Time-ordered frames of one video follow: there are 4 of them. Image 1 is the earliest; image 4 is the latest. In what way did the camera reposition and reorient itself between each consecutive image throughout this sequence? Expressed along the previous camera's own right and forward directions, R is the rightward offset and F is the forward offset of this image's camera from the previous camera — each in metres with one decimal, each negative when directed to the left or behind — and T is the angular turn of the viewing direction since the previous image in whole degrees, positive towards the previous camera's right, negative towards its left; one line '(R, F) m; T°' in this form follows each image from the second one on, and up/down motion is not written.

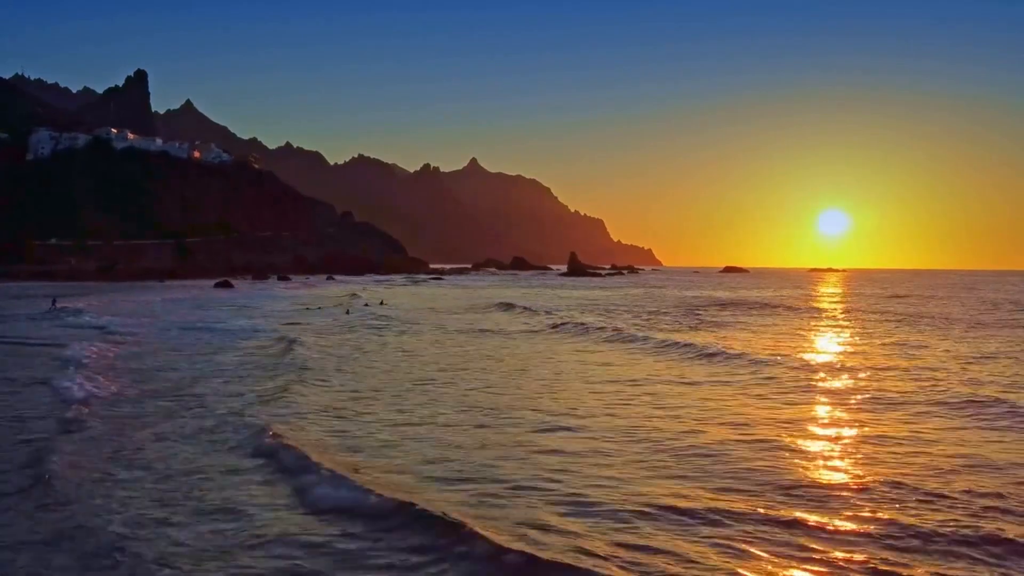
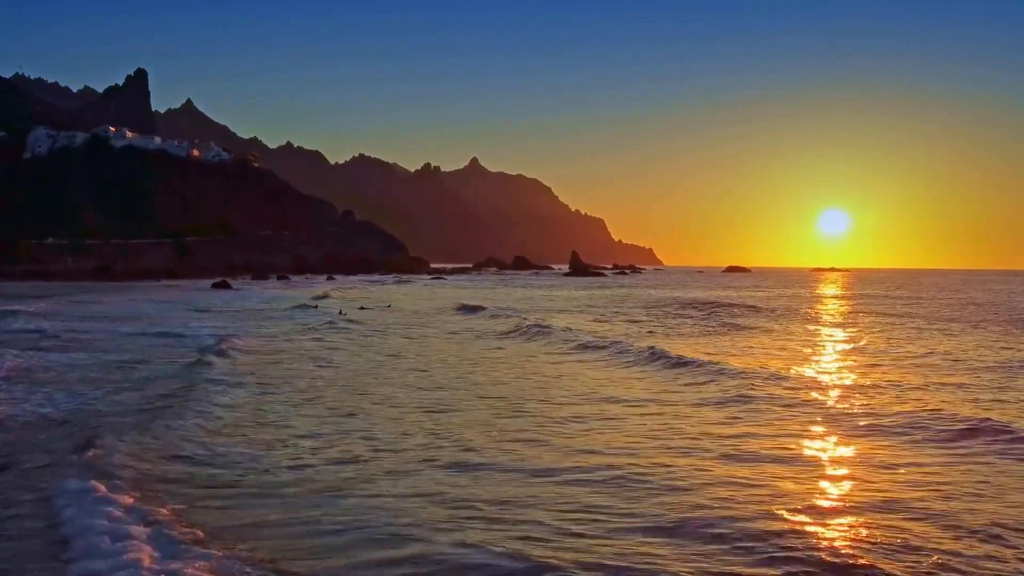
(-0.1, +0.4) m; 0°
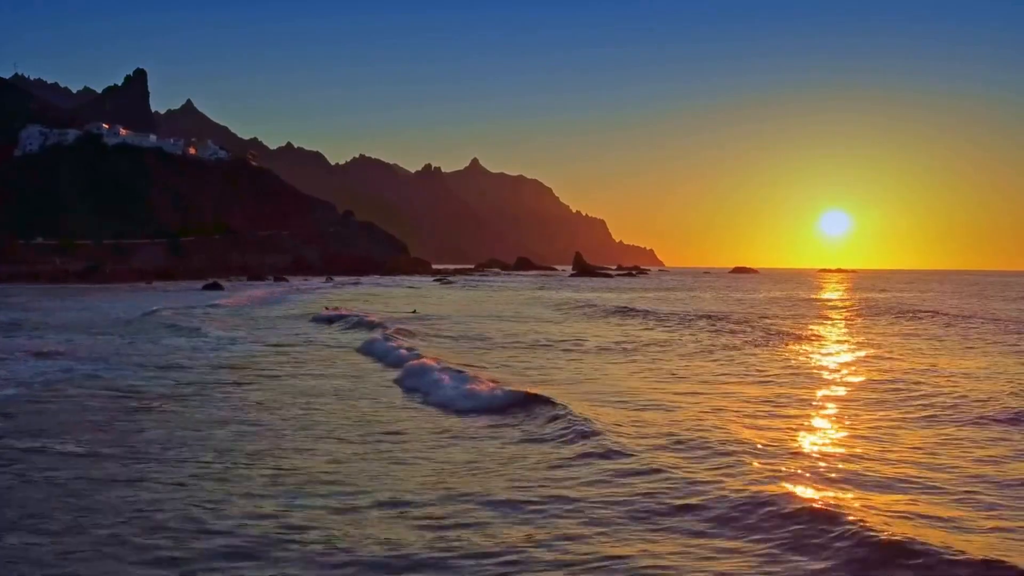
(-0.3, +1.4) m; 0°
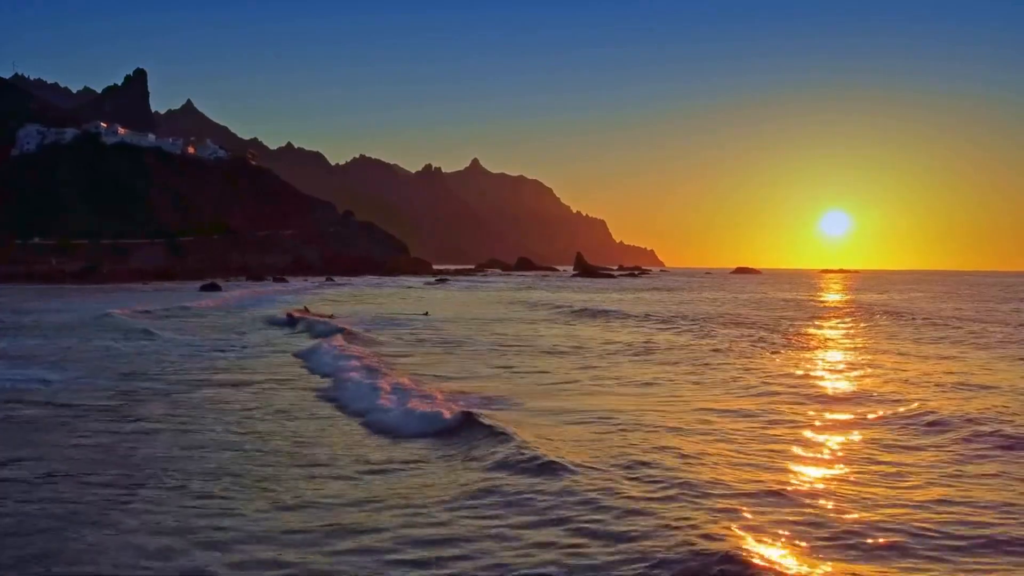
(-0.1, +0.4) m; 0°
